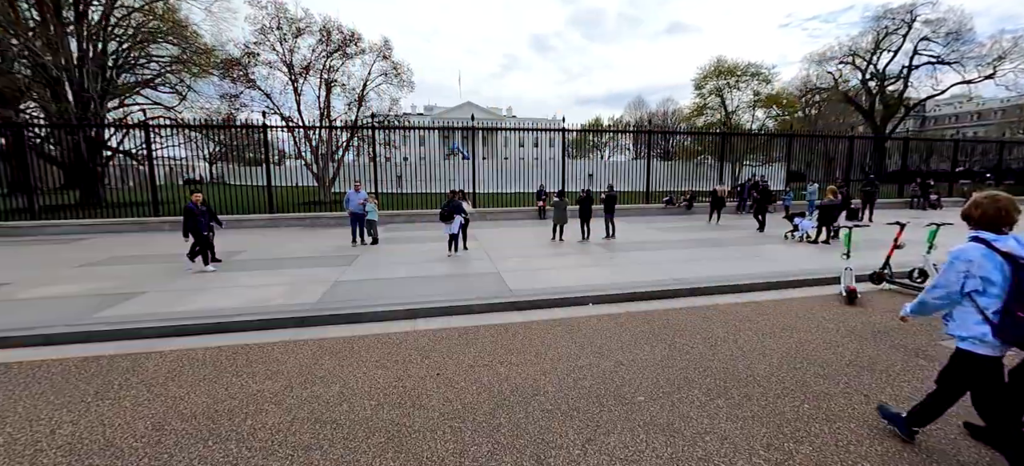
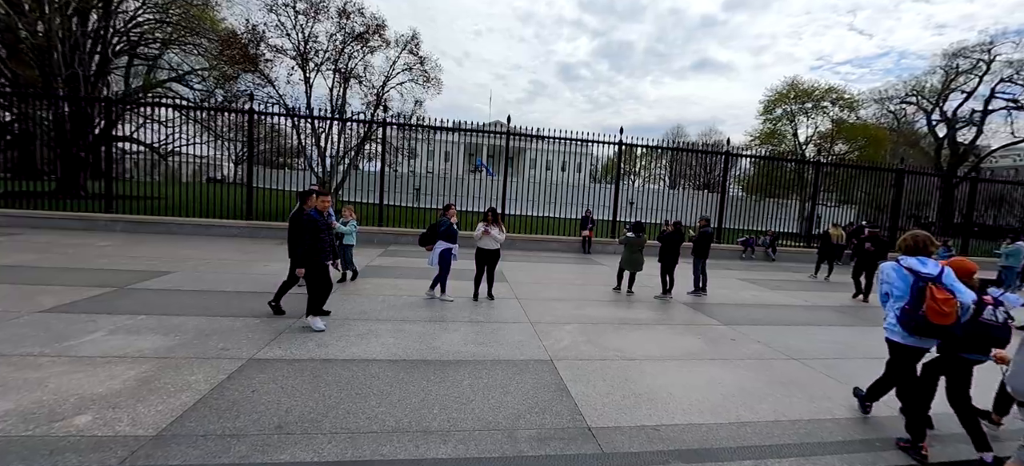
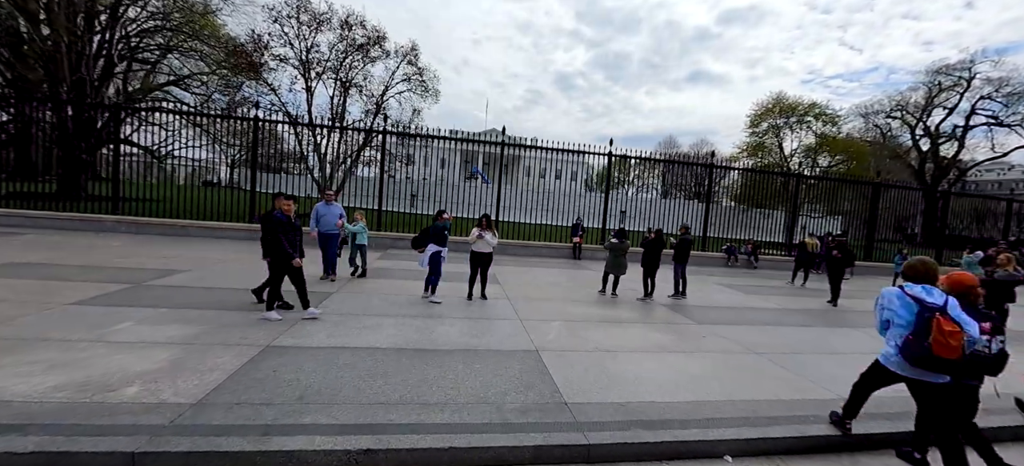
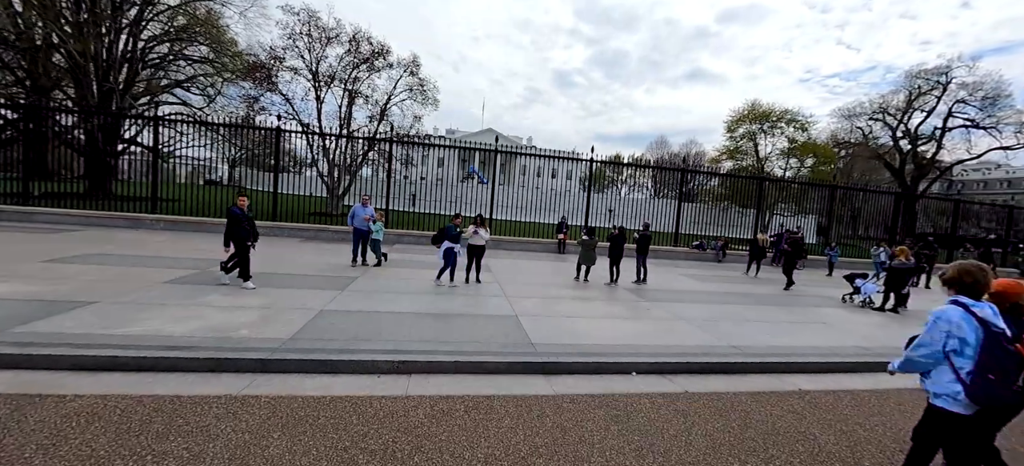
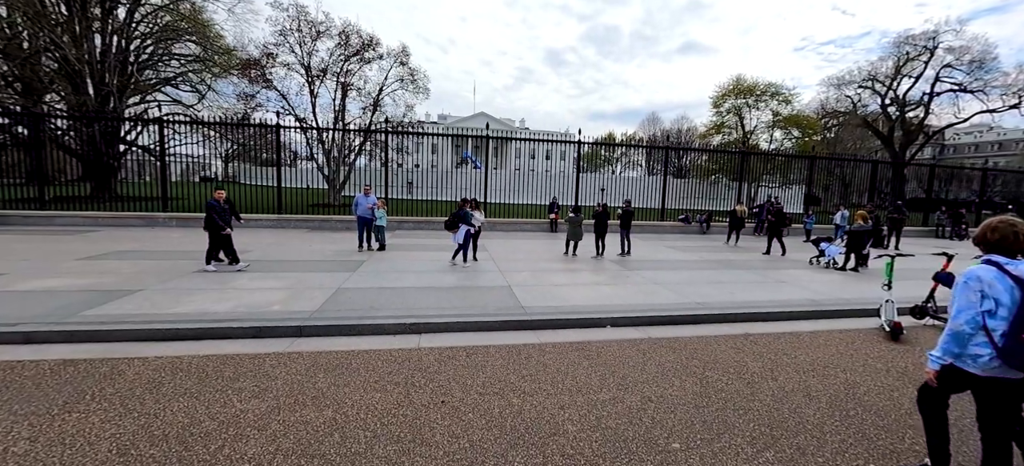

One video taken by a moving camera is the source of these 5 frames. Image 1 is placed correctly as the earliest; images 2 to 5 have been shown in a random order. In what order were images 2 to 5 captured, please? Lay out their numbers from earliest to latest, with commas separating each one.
5, 4, 3, 2
